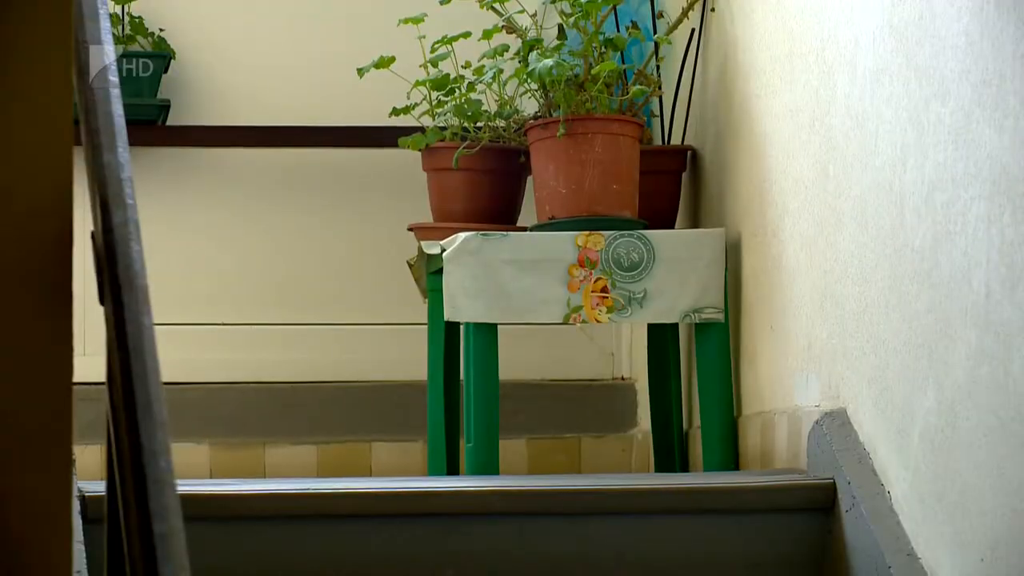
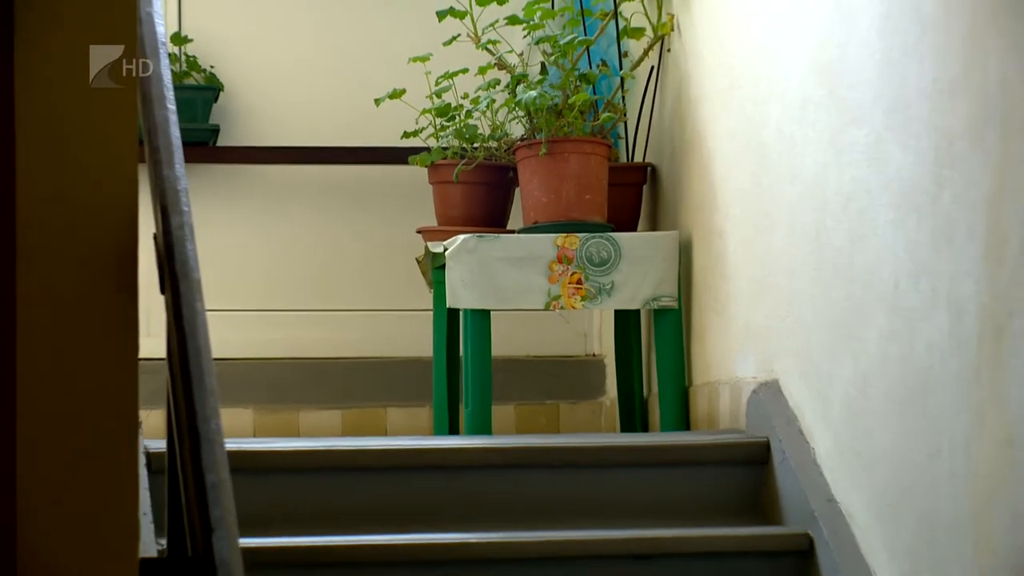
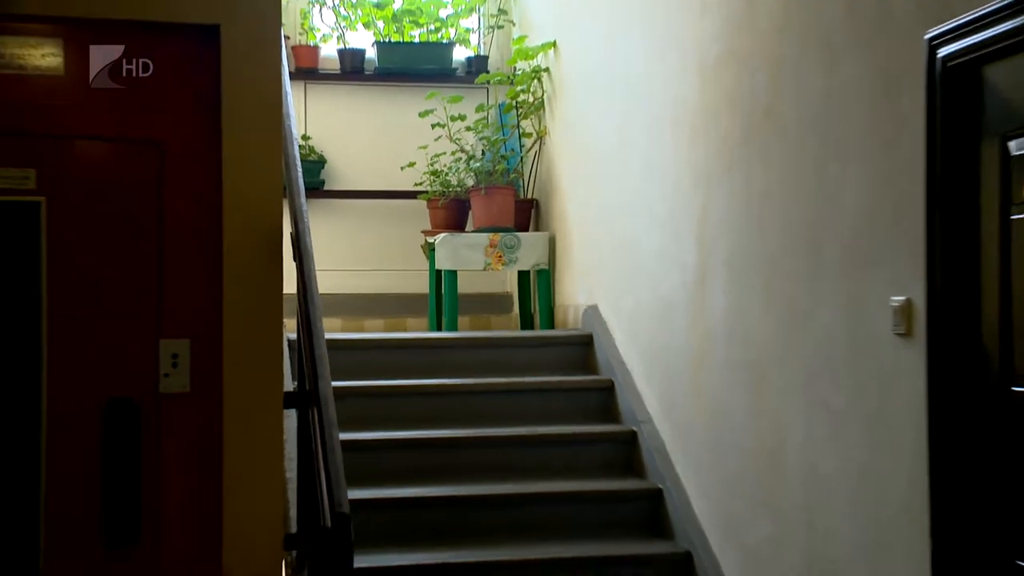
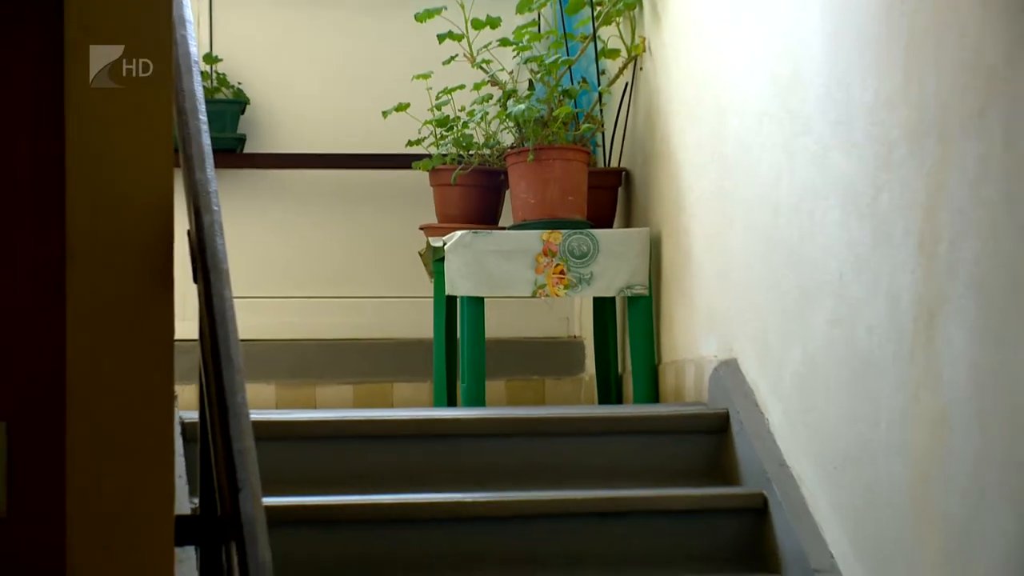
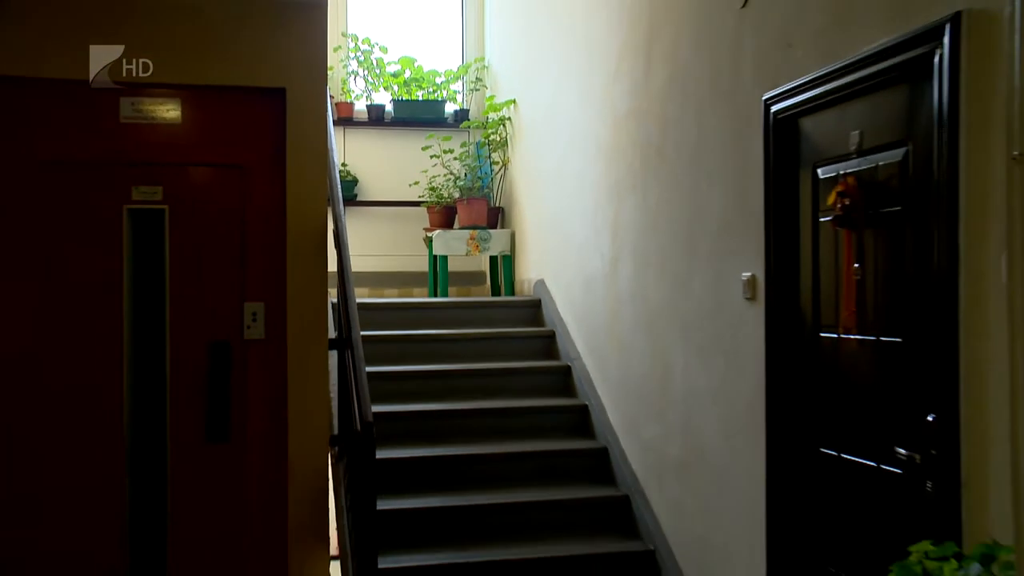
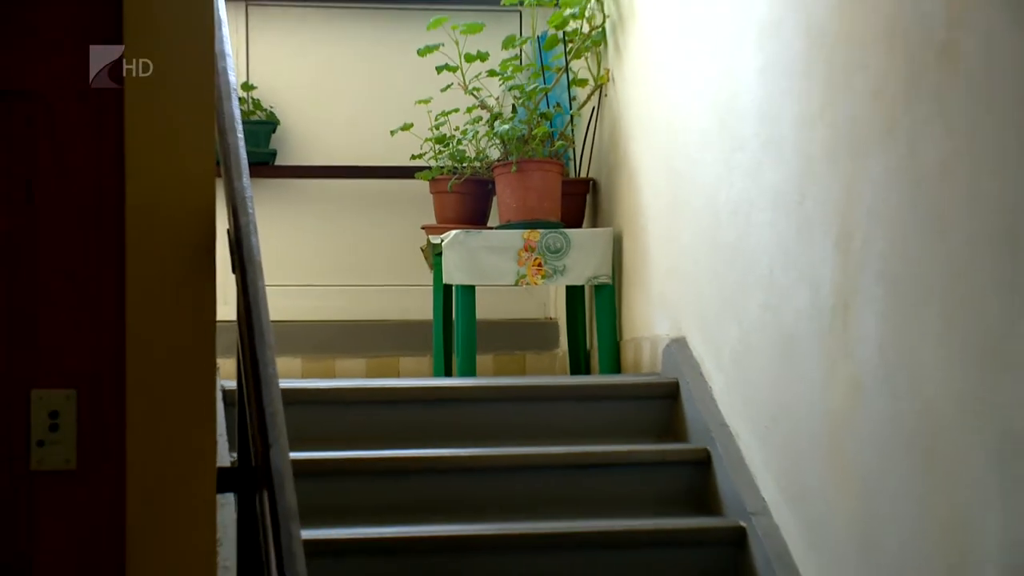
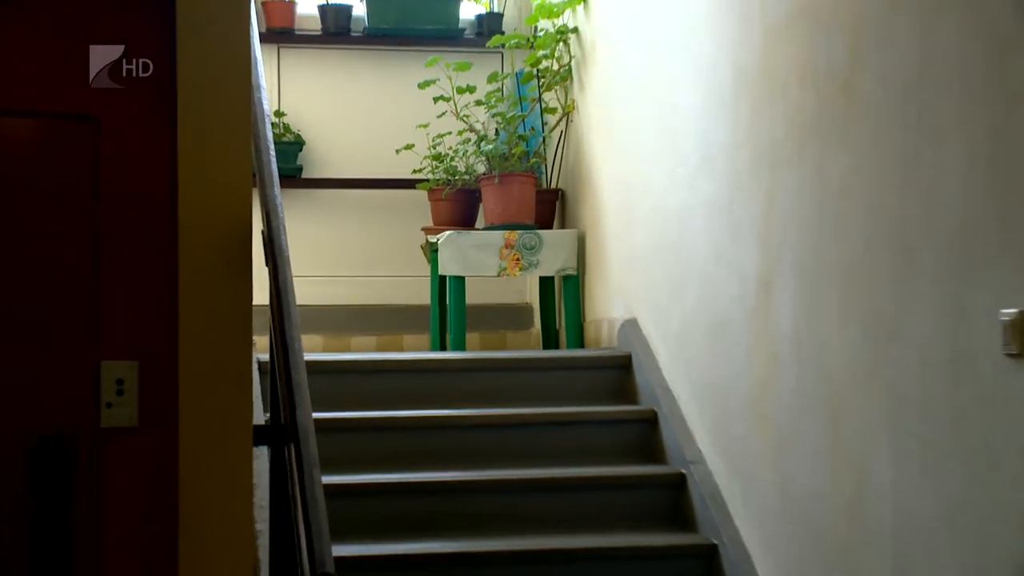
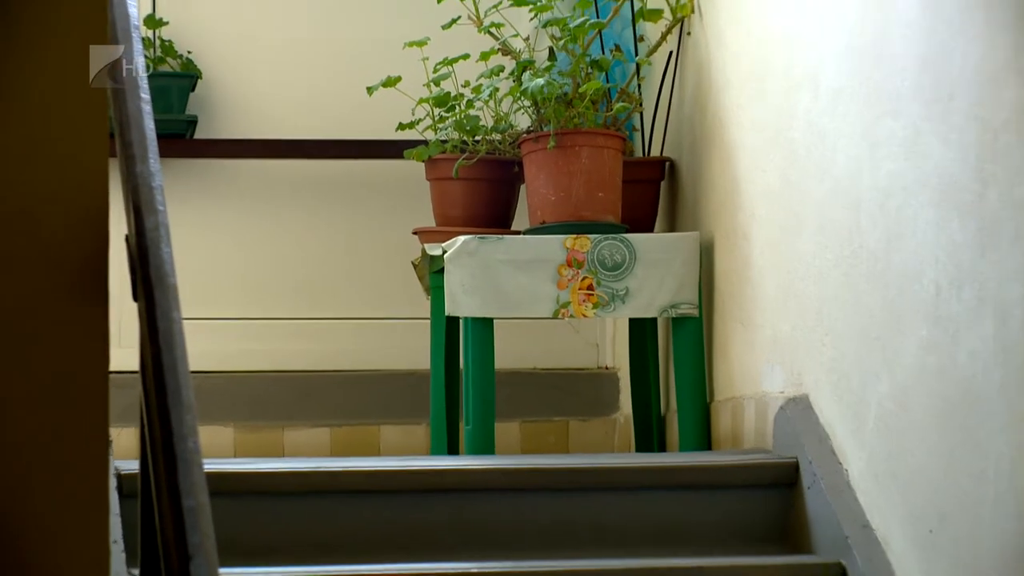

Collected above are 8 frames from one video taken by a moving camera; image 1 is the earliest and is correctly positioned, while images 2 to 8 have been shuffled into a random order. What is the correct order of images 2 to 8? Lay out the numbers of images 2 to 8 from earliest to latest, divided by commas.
8, 2, 4, 6, 7, 3, 5
